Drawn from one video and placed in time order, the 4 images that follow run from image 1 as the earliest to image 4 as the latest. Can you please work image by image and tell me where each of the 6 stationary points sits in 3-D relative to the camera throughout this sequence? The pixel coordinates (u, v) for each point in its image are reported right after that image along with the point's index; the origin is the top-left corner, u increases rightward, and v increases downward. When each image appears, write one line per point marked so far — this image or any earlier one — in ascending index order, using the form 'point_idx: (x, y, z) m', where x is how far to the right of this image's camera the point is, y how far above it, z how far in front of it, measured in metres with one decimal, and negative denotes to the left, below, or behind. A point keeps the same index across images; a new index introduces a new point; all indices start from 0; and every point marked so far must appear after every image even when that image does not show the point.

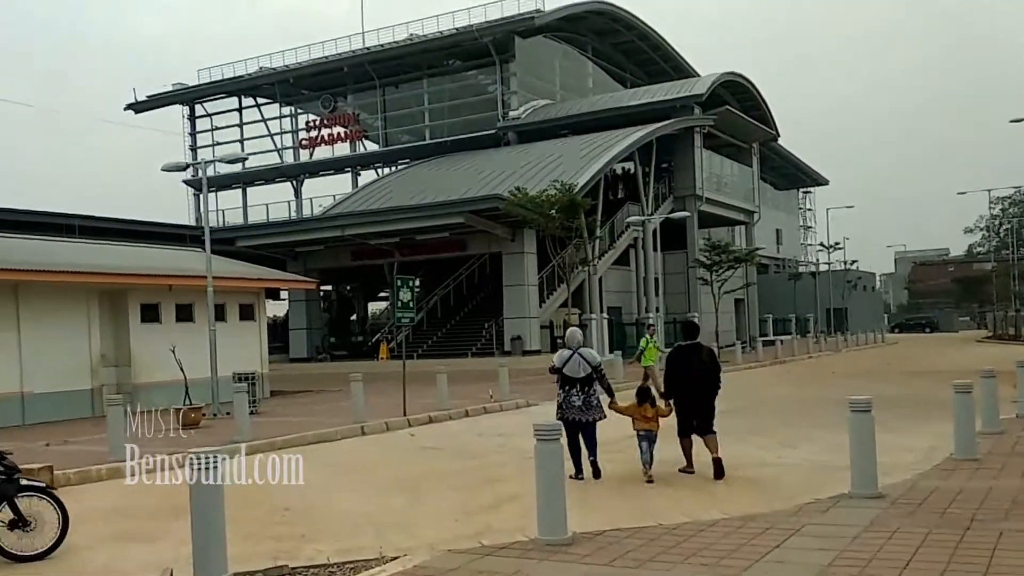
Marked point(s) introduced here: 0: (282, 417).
0: (-4.8, -2.7, +19.8) m
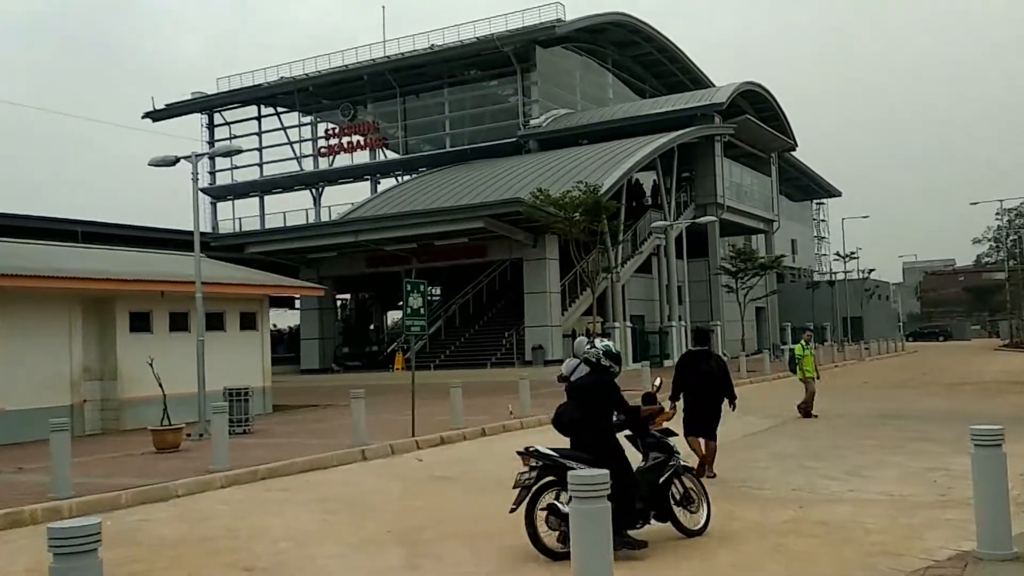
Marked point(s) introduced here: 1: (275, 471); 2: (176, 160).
0: (-4.3, -2.8, +17.7) m
1: (-3.3, -2.5, +13.4) m
2: (-6.7, +2.6, +19.3) m
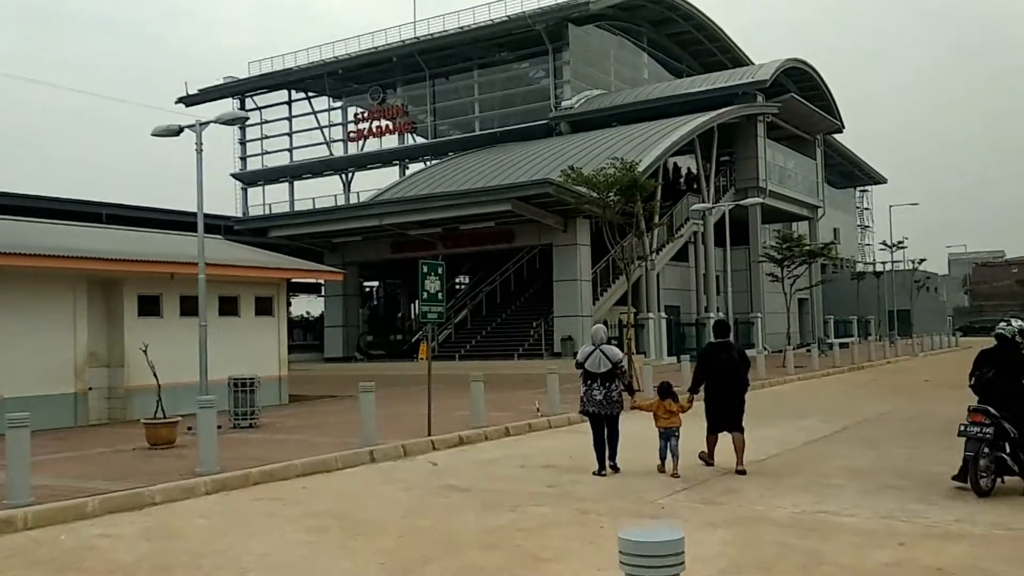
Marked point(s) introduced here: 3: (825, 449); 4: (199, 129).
0: (-3.9, -2.5, +16.3) m
1: (-3.0, -2.3, +11.9) m
2: (-6.2, +2.9, +17.8) m
3: (+4.7, -2.4, +14.3) m
4: (-5.8, +2.9, +17.9) m
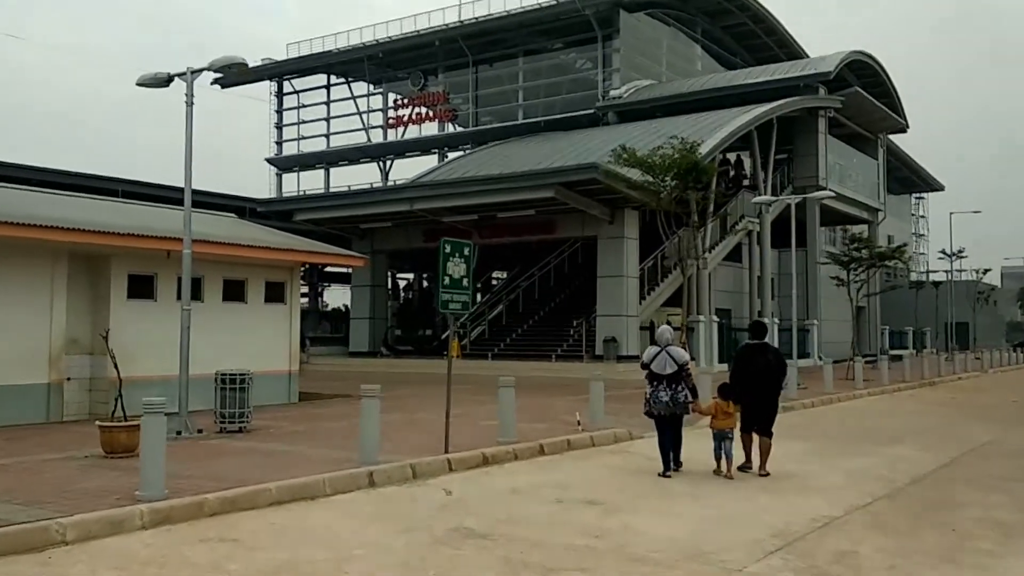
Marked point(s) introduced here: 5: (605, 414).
0: (-3.4, -2.2, +13.6) m
1: (-2.7, -2.0, +9.2) m
2: (-5.5, +3.3, +15.2) m
3: (+5.1, -2.4, +11.3) m
4: (-5.1, +3.3, +15.3) m
5: (+1.8, -2.4, +18.5) m
